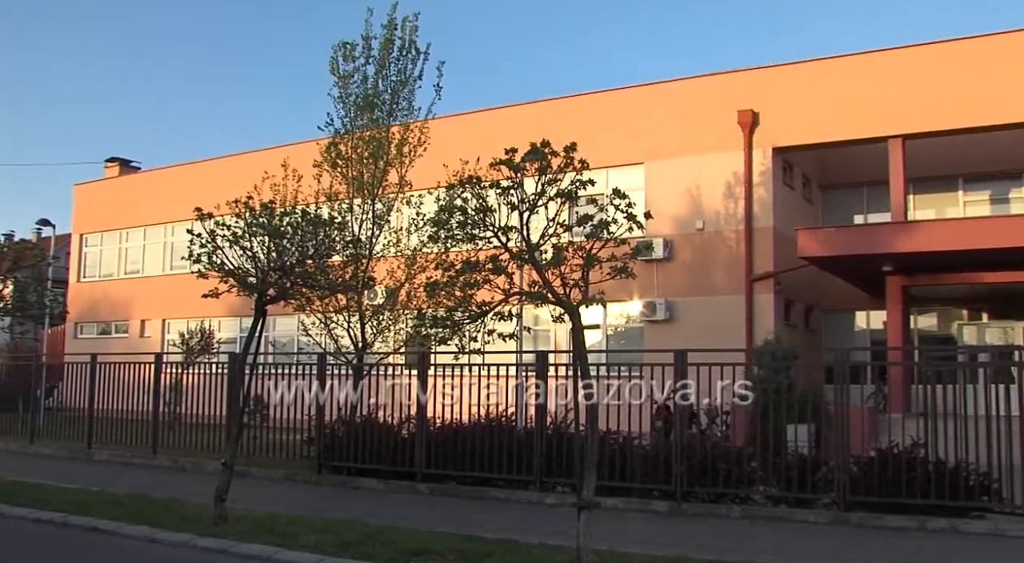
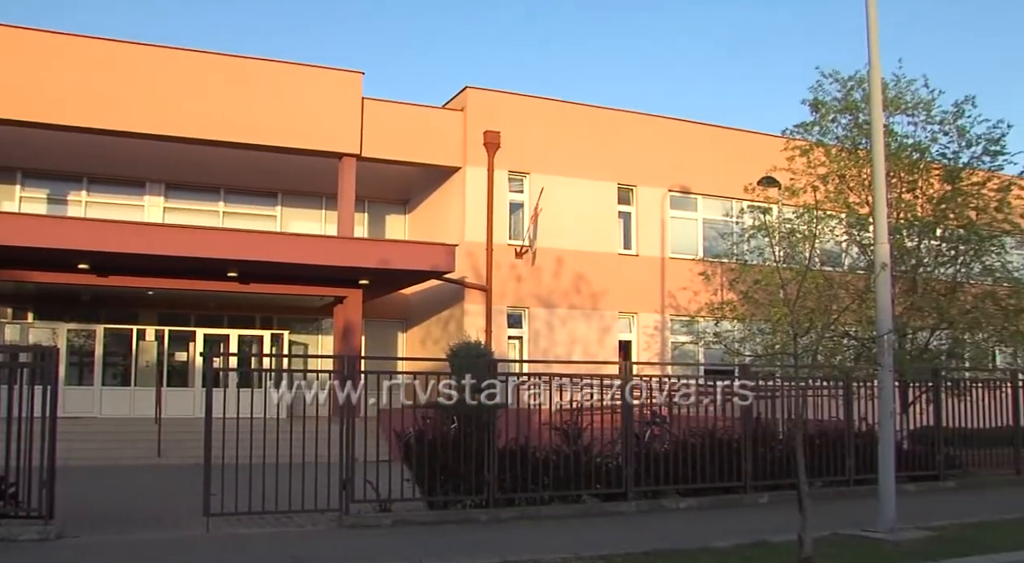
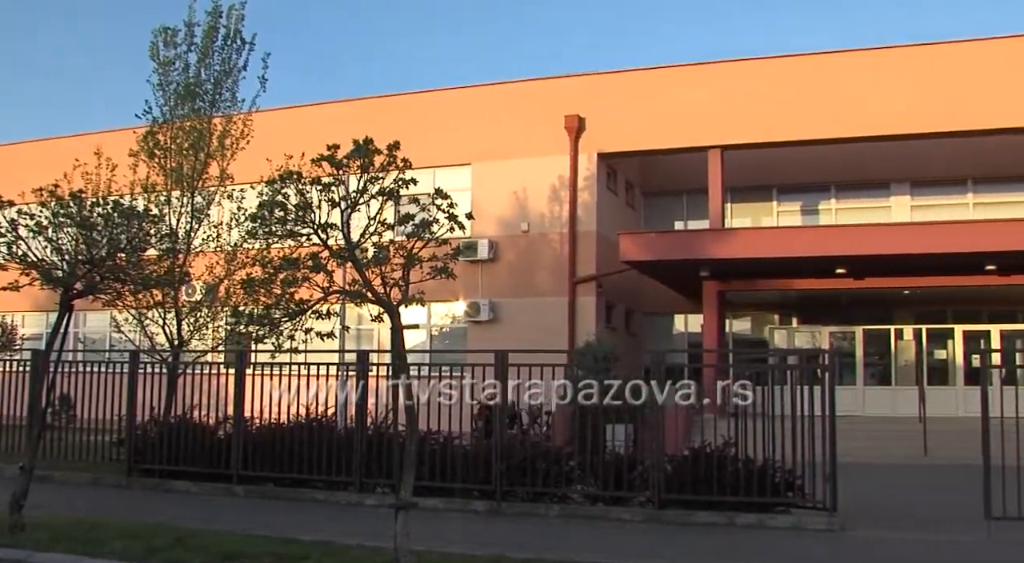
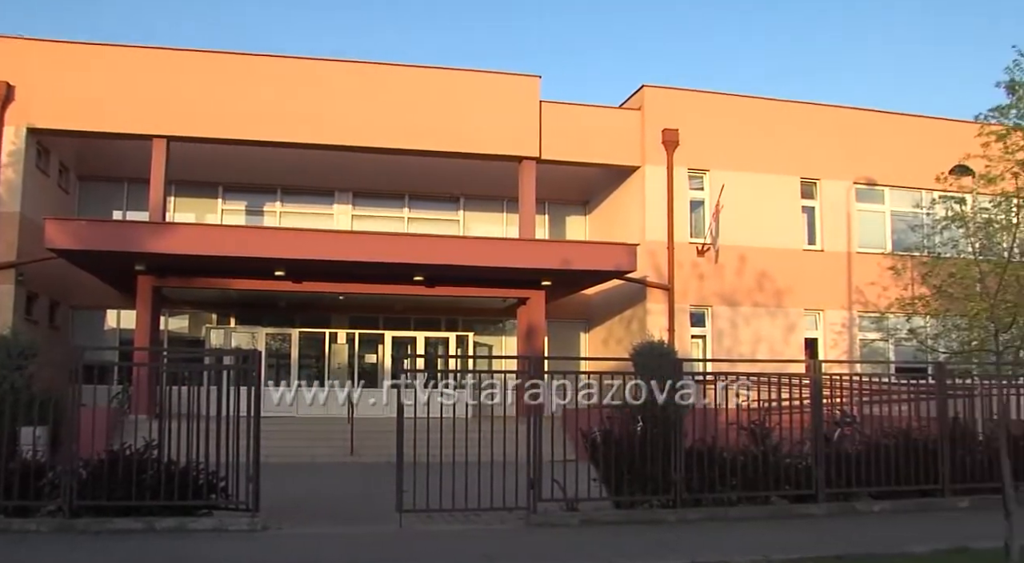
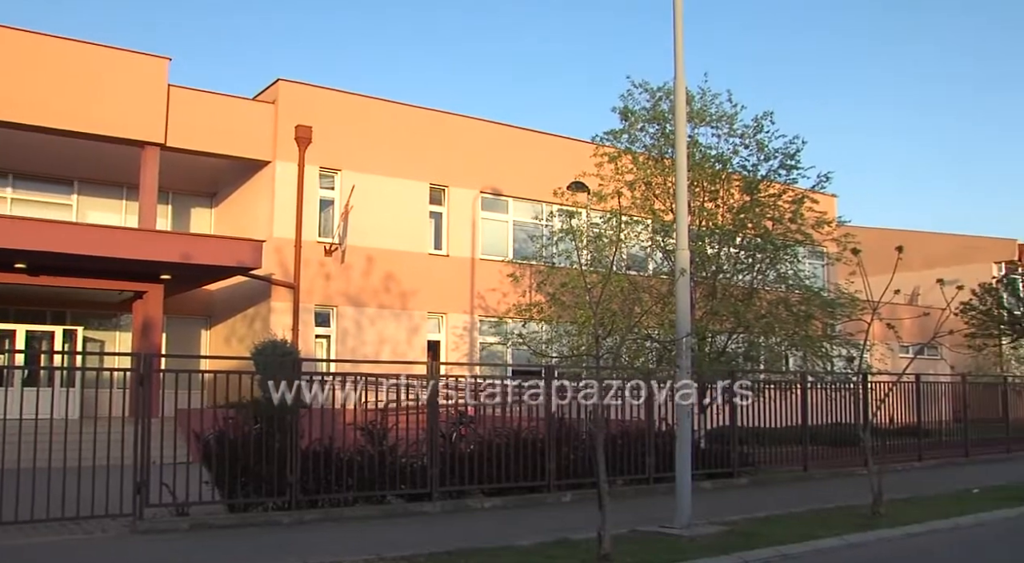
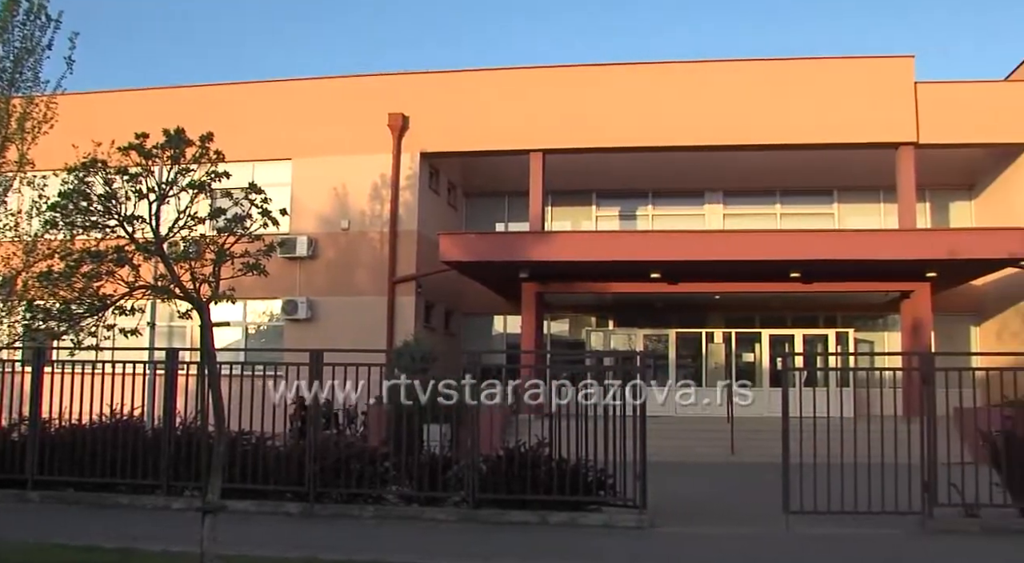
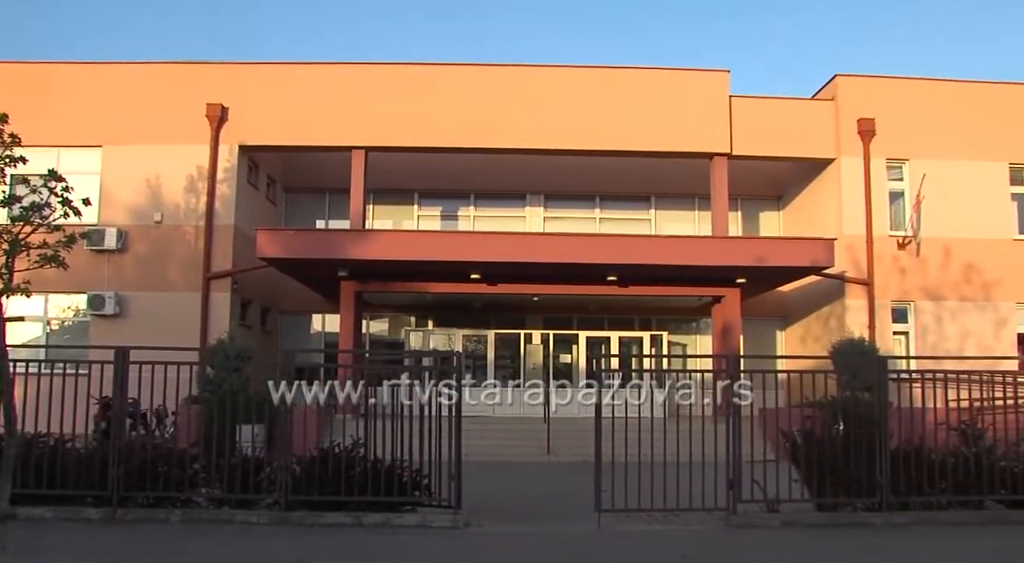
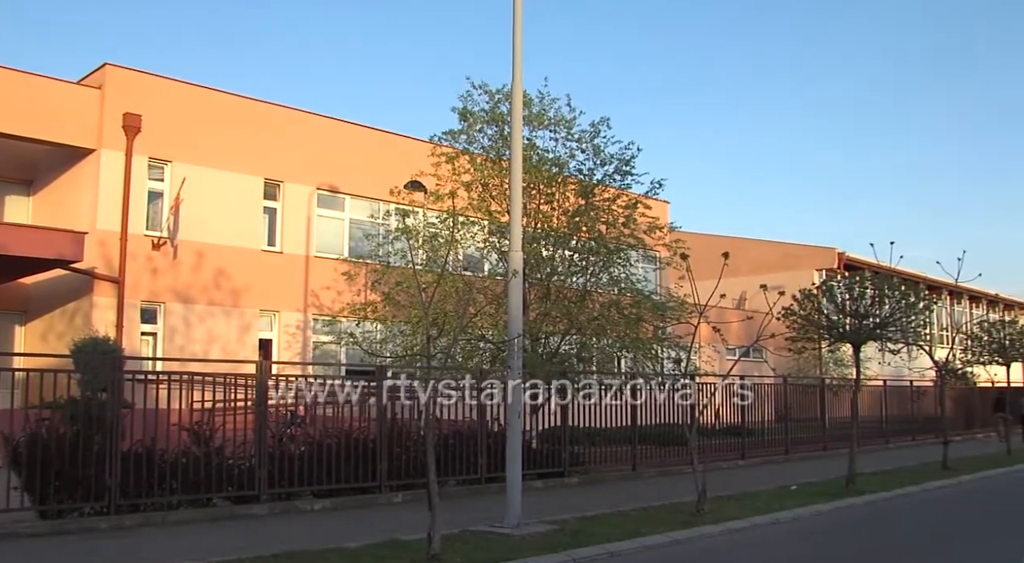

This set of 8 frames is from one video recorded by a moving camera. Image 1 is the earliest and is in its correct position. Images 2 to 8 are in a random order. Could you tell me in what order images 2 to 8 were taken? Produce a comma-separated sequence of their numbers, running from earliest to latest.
3, 6, 7, 4, 2, 5, 8
